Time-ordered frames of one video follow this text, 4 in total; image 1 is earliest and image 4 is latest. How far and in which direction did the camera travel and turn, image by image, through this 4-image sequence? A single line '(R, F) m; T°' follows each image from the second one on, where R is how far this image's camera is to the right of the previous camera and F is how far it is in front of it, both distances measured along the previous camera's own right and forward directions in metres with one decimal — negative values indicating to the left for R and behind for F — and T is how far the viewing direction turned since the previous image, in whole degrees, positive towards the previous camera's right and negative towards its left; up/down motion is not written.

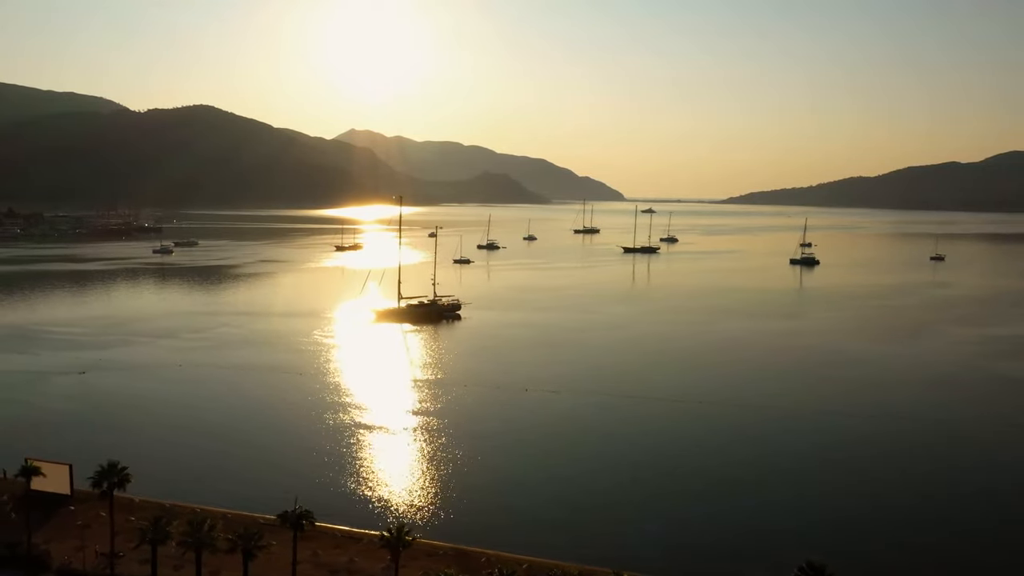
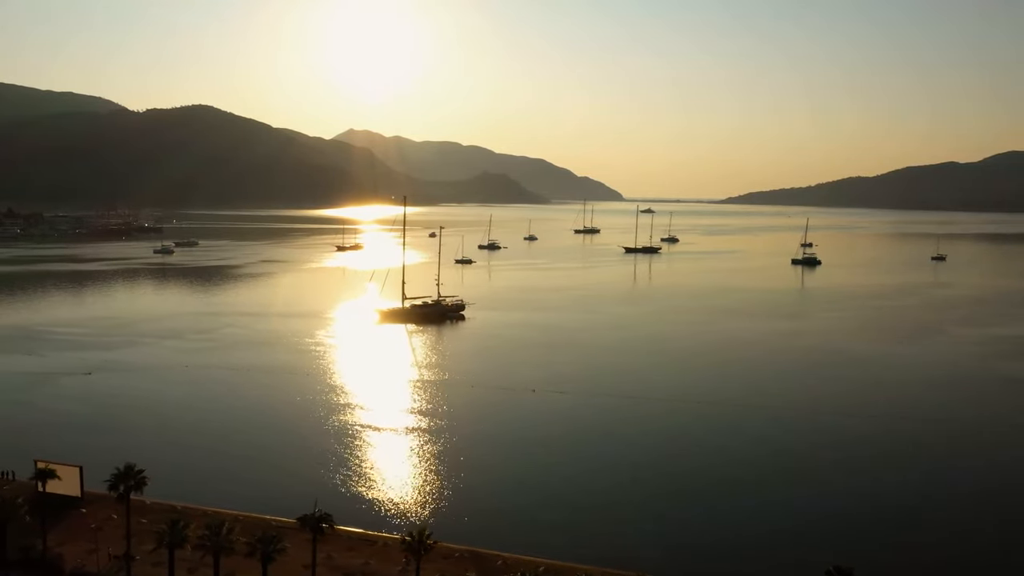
(-0.1, 0.0) m; 0°
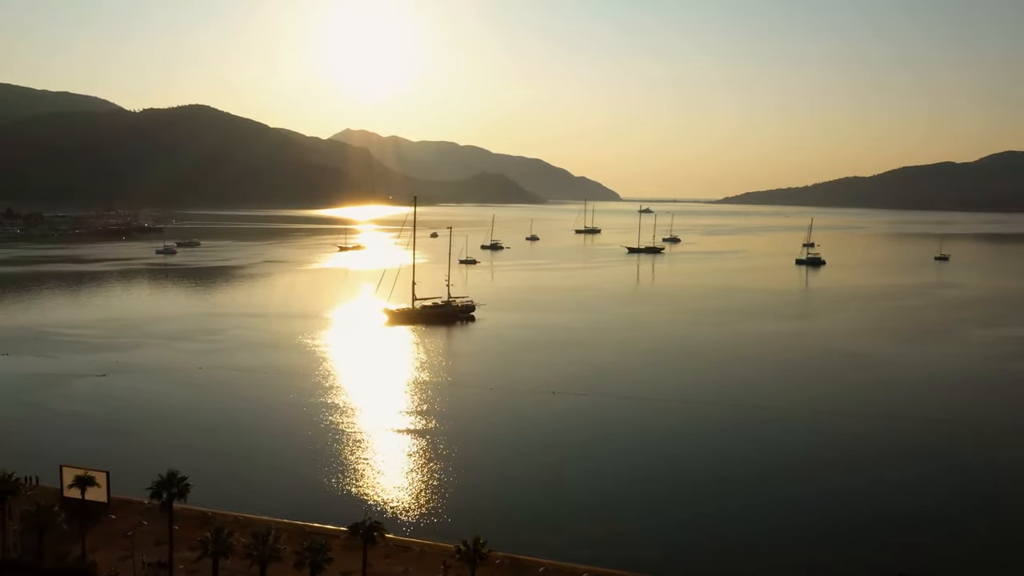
(-0.2, +0.1) m; 0°
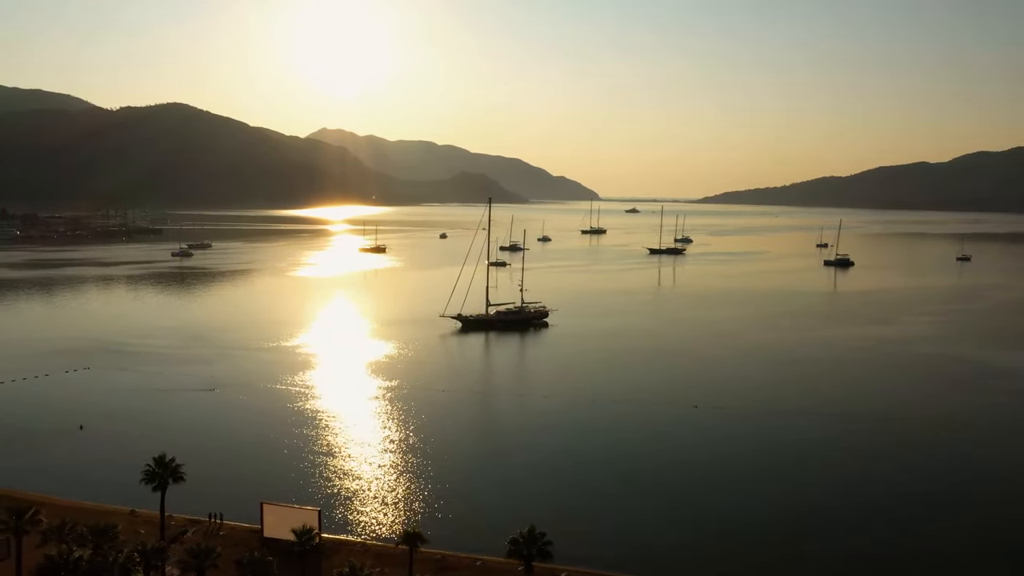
(-1.6, +0.6) m; +2°
